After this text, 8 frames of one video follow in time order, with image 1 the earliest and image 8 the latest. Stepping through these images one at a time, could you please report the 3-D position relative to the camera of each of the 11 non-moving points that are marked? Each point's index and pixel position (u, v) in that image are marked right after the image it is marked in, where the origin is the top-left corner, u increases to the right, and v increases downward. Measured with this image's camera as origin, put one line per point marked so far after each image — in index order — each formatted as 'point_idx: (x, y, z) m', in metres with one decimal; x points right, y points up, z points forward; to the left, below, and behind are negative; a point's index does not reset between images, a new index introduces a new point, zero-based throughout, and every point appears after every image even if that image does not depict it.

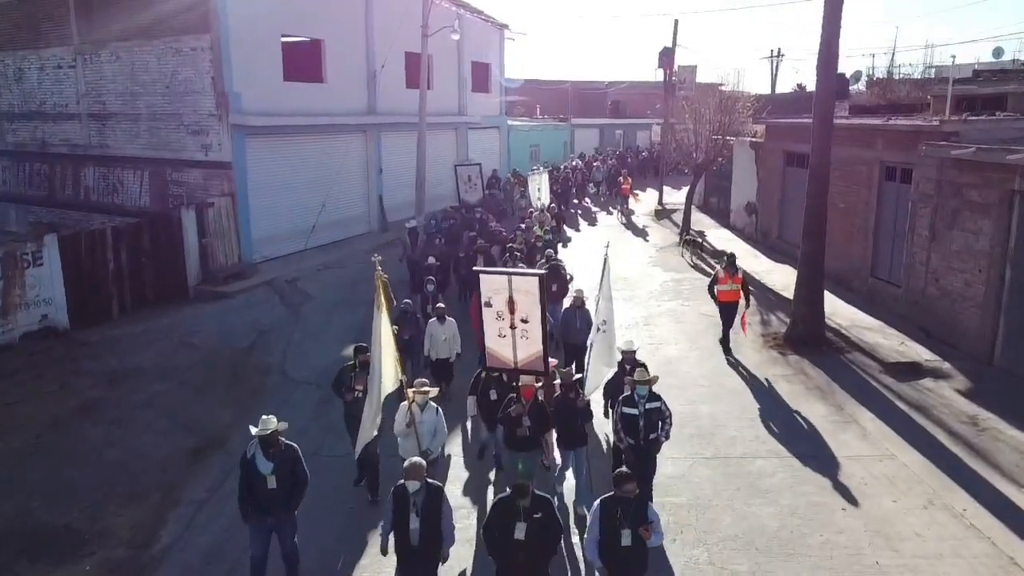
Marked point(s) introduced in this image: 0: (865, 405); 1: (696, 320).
0: (+5.2, -1.7, +11.5) m
1: (+3.7, -0.6, +15.9) m
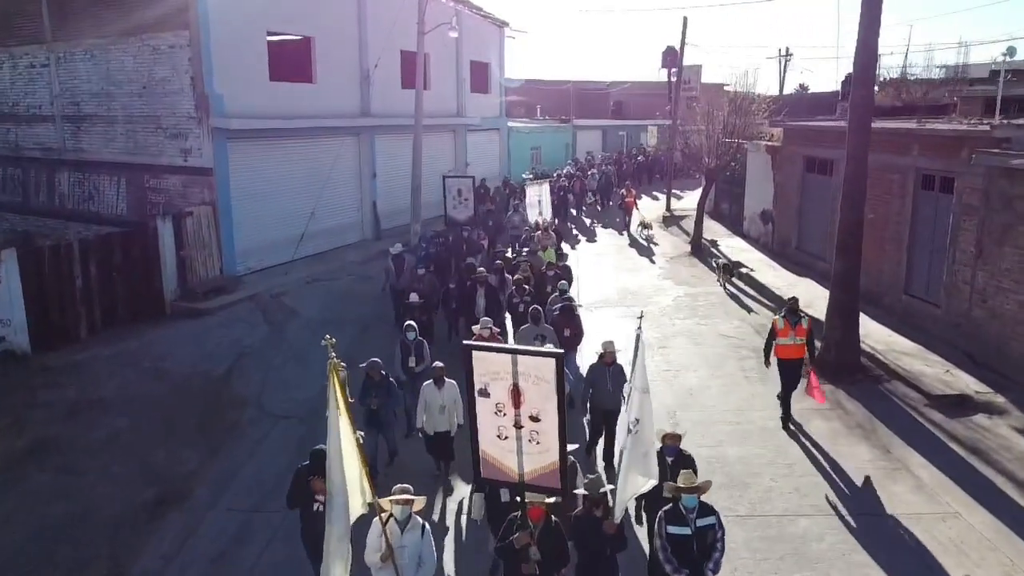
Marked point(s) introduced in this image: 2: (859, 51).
0: (+5.2, -2.1, +10.2) m
1: (+3.8, -1.0, +14.6) m
2: (+5.2, +3.6, +11.9) m
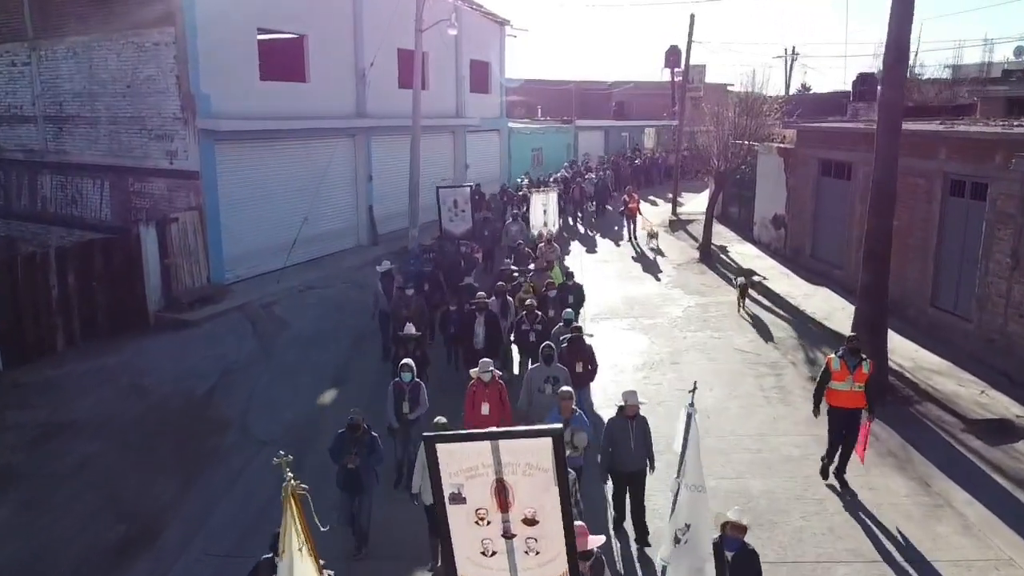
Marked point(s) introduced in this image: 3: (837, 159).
0: (+5.3, -2.3, +9.4) m
1: (+3.8, -1.2, +13.7) m
2: (+5.3, +3.3, +11.1) m
3: (+7.2, +2.9, +17.6) m
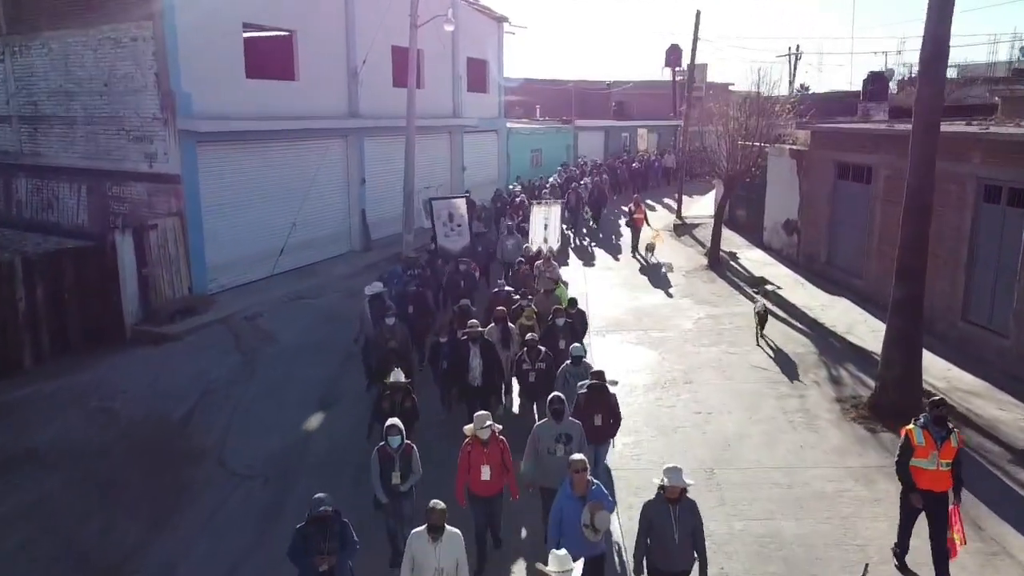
0: (+5.3, -2.5, +8.4) m
1: (+3.8, -1.4, +12.8) m
2: (+5.3, +3.1, +10.1) m
3: (+7.2, +2.7, +16.7) m
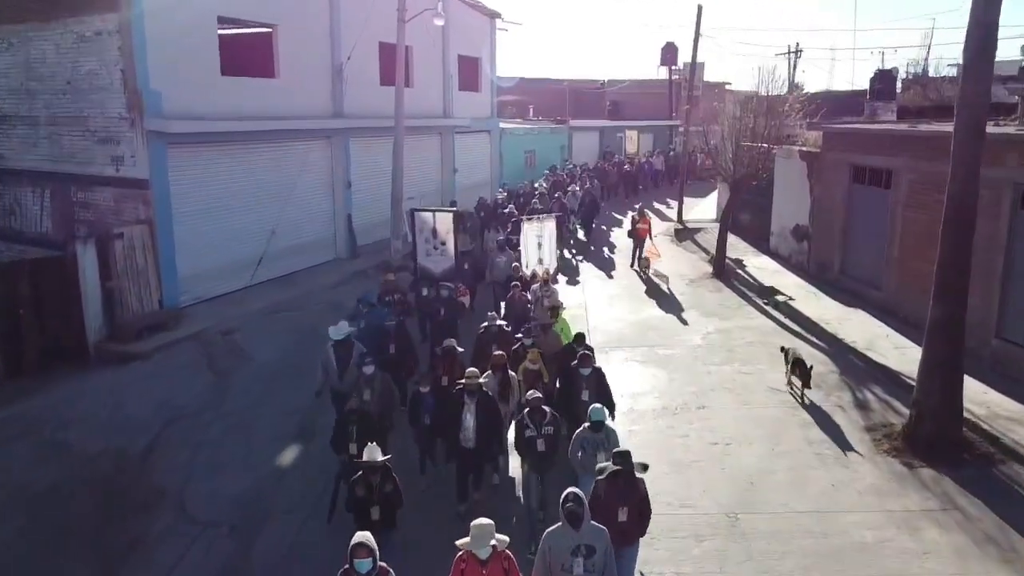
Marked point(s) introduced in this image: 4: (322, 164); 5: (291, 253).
0: (+5.3, -2.7, +7.4) m
1: (+3.8, -1.6, +11.7) m
2: (+5.3, +2.9, +9.1) m
3: (+7.1, +2.4, +15.7) m
4: (-4.8, +3.1, +19.7) m
5: (-5.2, +0.8, +18.8) m
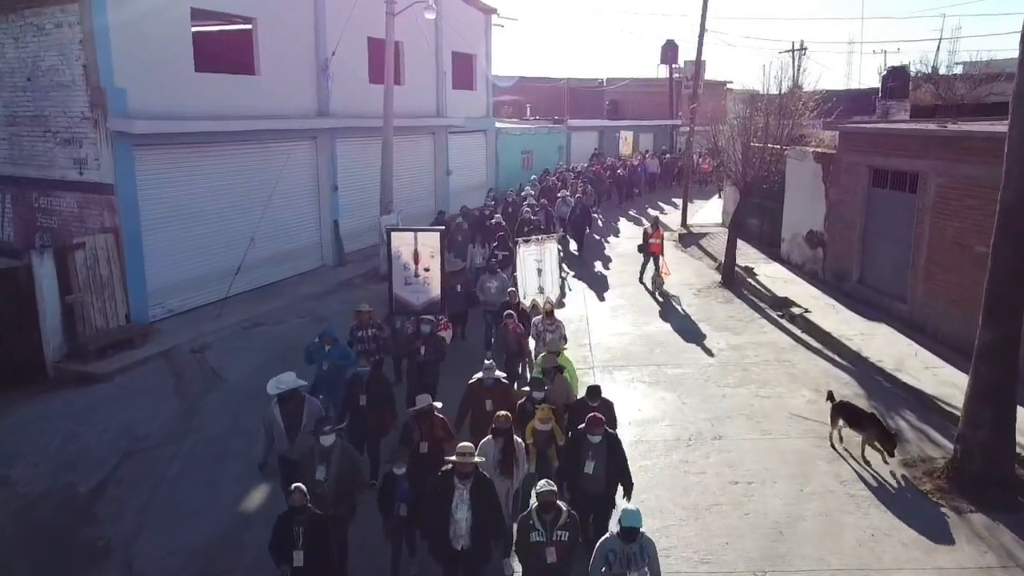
0: (+5.2, -2.9, +6.2) m
1: (+3.7, -1.9, +10.6) m
2: (+5.2, +2.7, +8.0) m
3: (+7.1, +2.2, +14.6) m
4: (-4.8, +2.9, +18.6) m
5: (-5.3, +0.6, +17.6) m
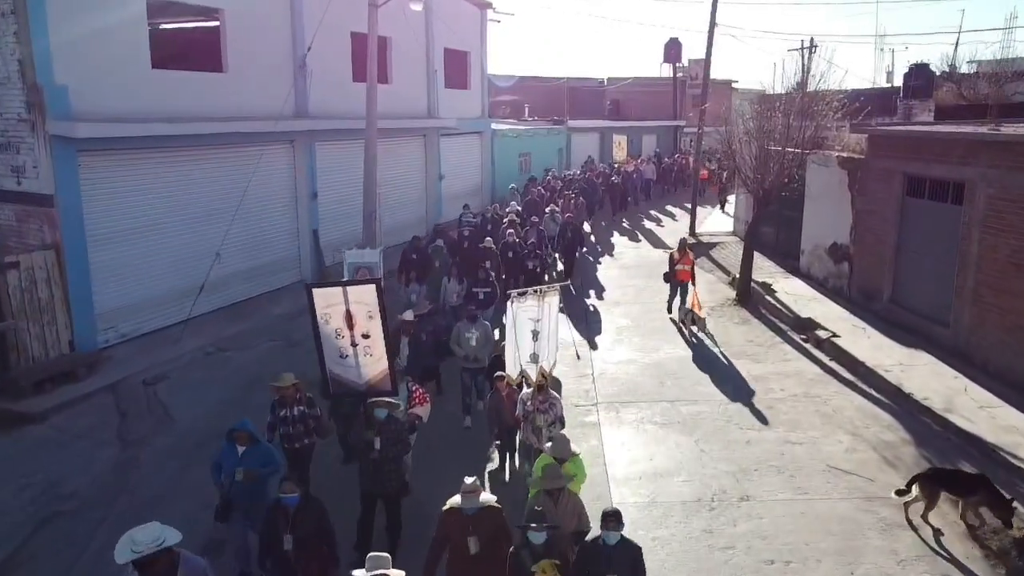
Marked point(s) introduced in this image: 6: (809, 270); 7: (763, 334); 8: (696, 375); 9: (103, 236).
0: (+5.1, -3.3, +4.7) m
1: (+3.6, -2.2, +9.0) m
2: (+5.1, +2.3, +6.4) m
3: (+6.9, +1.8, +13.0) m
4: (-5.0, +2.5, +17.0) m
5: (-5.4, +0.2, +16.0) m
6: (+6.6, +0.4, +17.6) m
7: (+4.6, -0.8, +14.5) m
8: (+2.9, -1.4, +12.5) m
9: (-6.7, +0.8, +12.9) m
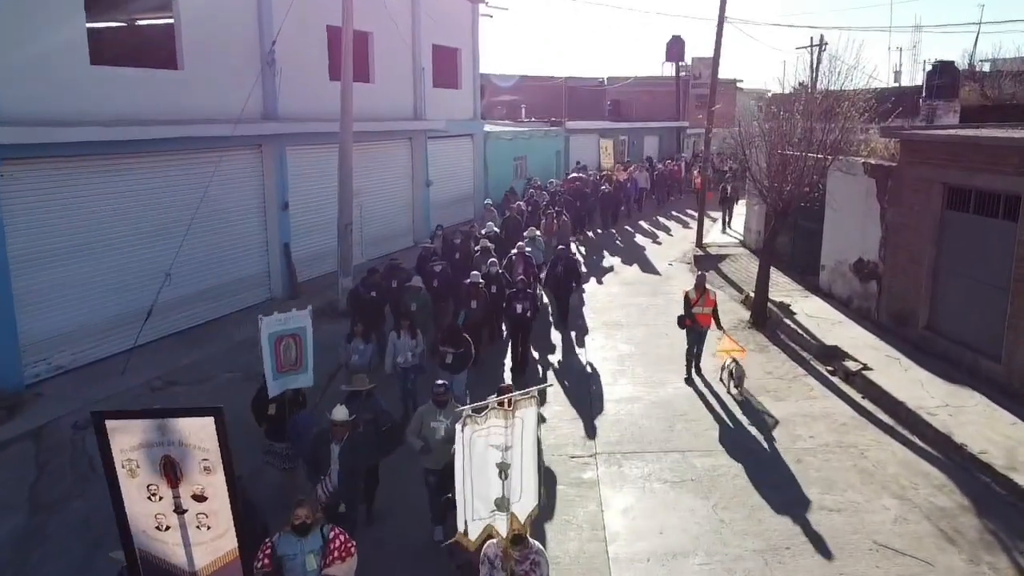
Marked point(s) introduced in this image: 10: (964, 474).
0: (+5.0, -3.7, +3.0) m
1: (+3.4, -2.6, +7.4) m
2: (+4.9, +1.9, +4.7) m
3: (+6.8, +1.4, +11.3) m
4: (-5.1, +2.1, +15.4) m
5: (-5.6, -0.2, +14.4) m
6: (+6.4, 0.0, +16.0) m
7: (+4.4, -1.2, +12.8) m
8: (+2.7, -1.8, +10.9) m
9: (-6.9, +0.4, +11.3) m
10: (+5.2, -2.1, +9.1) m
